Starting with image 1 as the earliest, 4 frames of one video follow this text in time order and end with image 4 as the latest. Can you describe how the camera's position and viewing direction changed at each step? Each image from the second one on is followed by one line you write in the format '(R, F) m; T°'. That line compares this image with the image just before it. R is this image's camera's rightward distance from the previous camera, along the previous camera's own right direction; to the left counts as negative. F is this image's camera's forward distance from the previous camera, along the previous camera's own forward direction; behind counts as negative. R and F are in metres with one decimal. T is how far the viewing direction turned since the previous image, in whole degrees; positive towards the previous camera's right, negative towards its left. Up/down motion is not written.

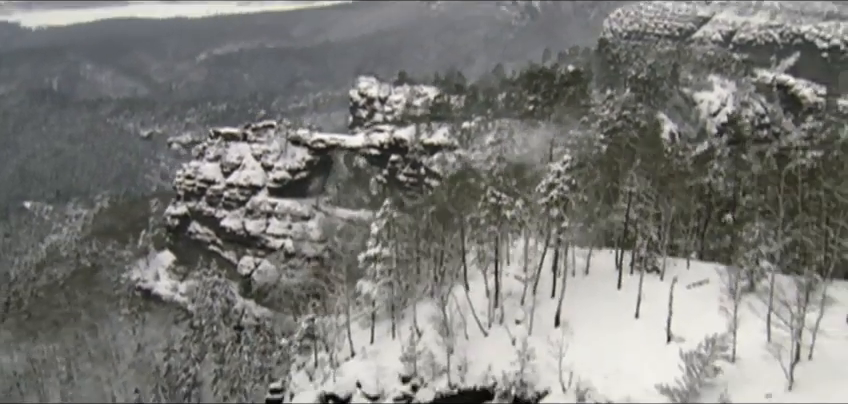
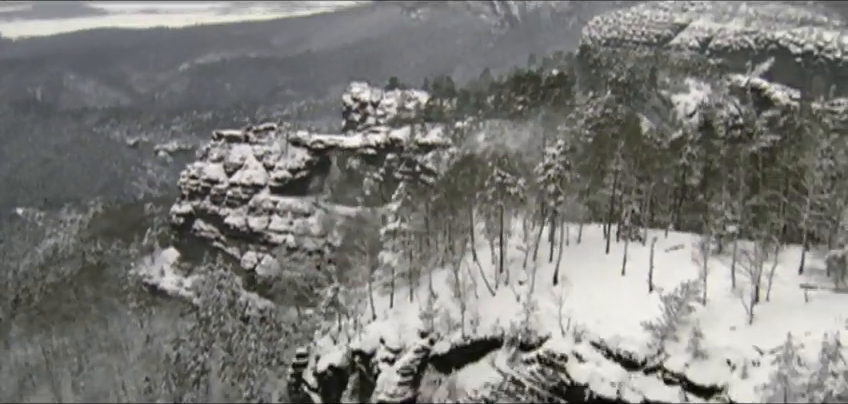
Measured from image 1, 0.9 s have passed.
(-0.4, -2.7) m; +1°
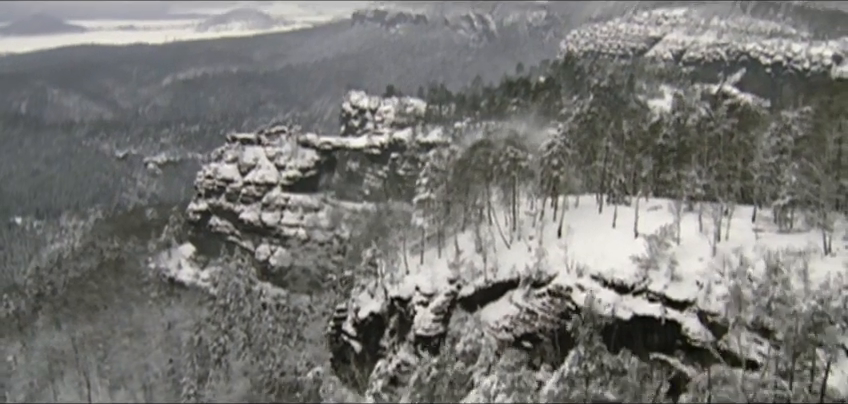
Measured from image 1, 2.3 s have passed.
(-0.8, -4.5) m; +1°
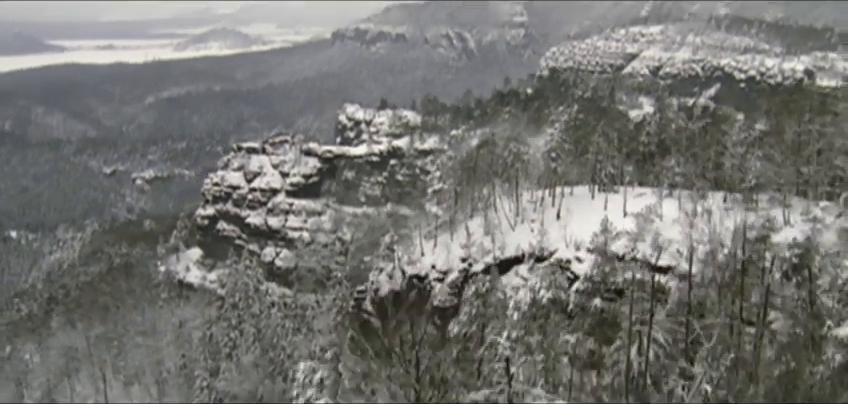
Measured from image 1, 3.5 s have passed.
(-0.6, -3.6) m; +1°
